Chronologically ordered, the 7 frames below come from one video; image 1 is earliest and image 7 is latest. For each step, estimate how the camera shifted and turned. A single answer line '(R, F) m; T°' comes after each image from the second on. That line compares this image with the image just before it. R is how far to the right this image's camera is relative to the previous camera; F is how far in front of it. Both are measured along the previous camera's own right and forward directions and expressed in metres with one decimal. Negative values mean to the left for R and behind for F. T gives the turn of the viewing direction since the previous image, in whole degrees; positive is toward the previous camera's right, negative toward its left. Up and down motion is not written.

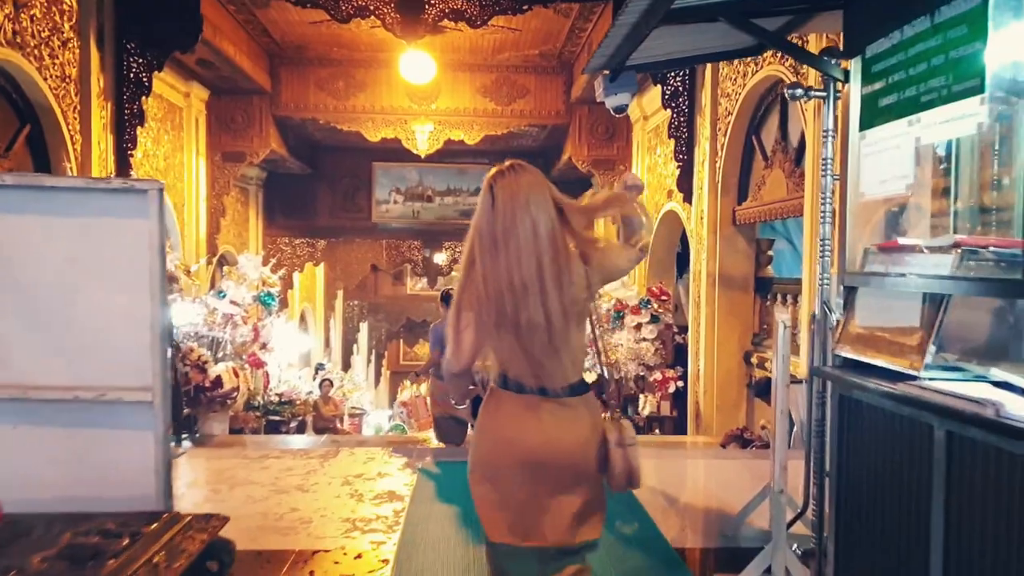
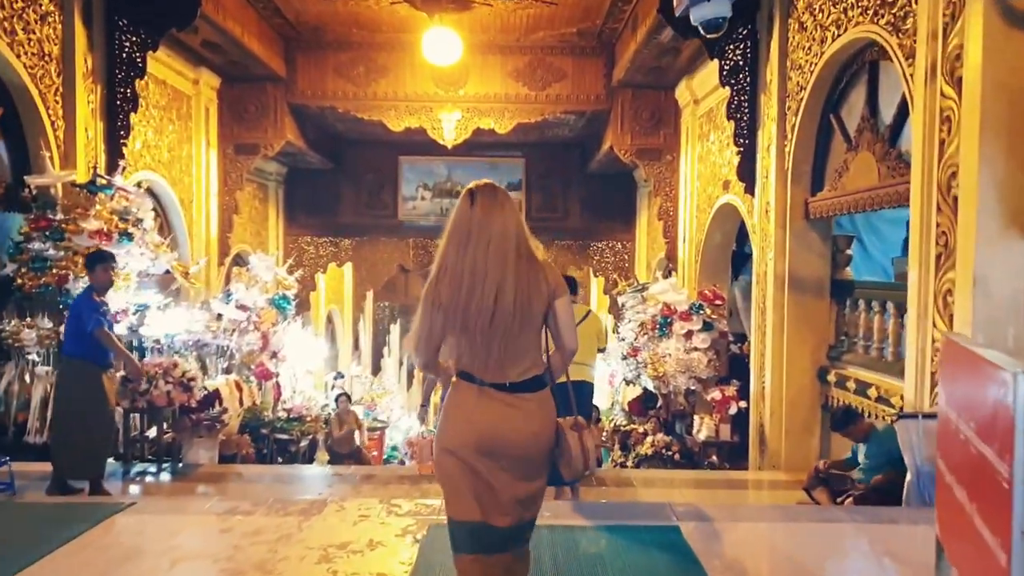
(0.0, +0.7) m; -3°
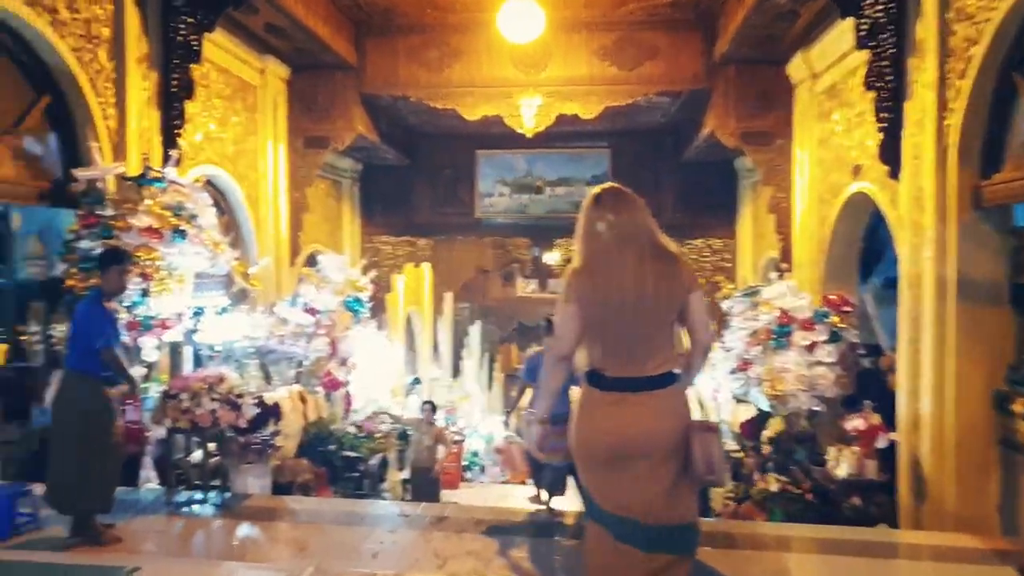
(-0.1, +0.7) m; -6°
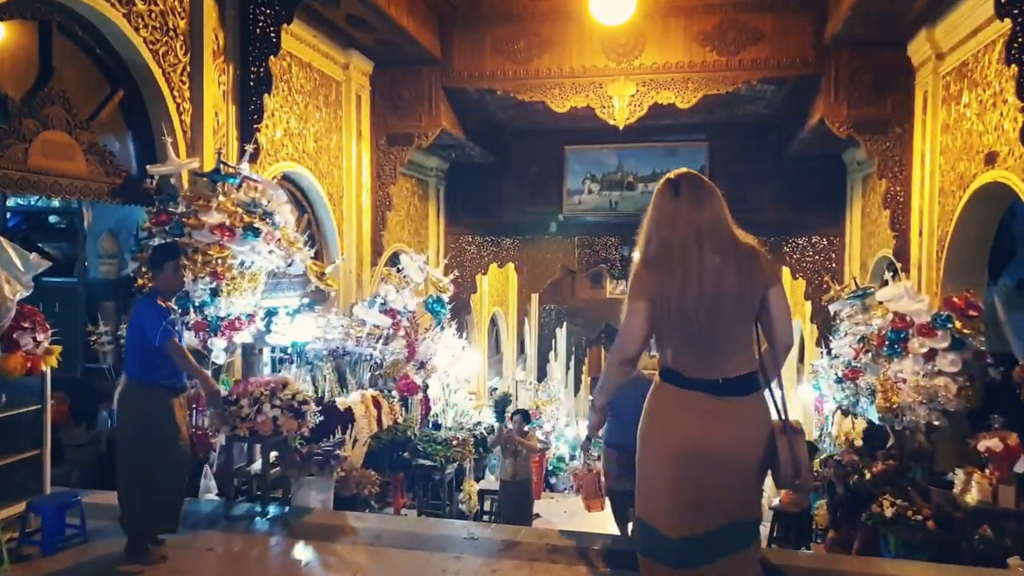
(0.0, +0.3) m; -7°
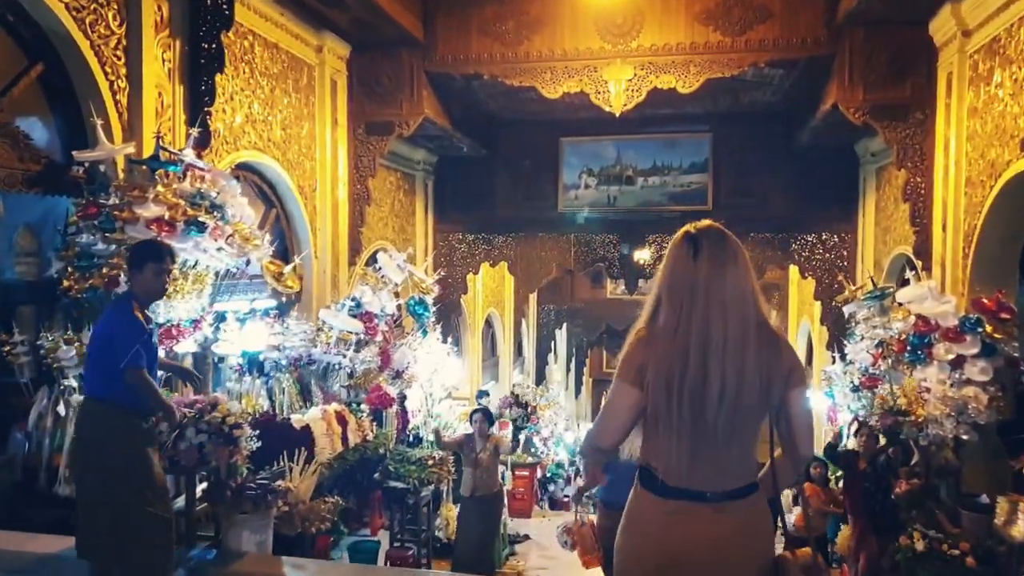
(+0.1, +0.5) m; 0°
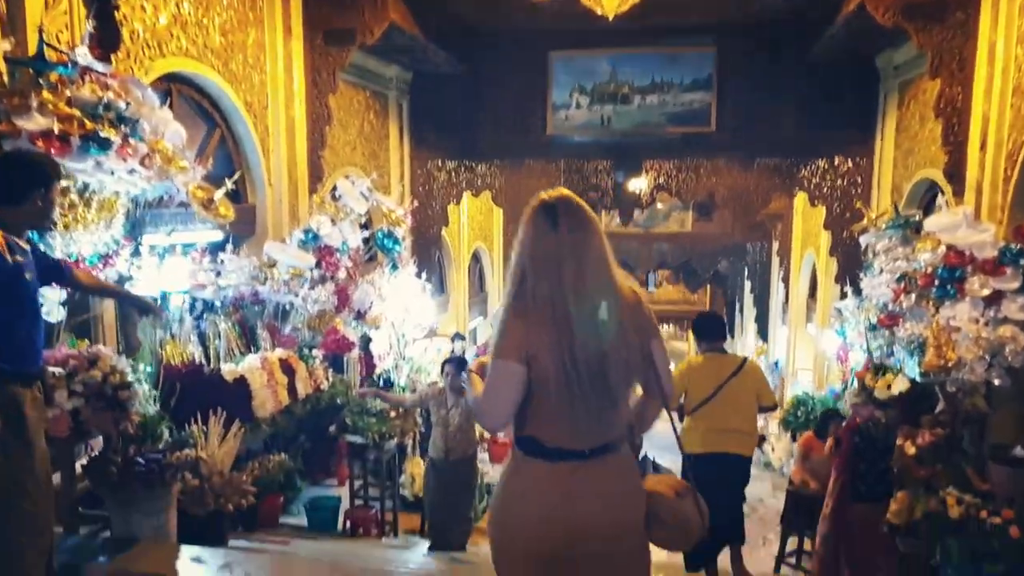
(+0.1, +0.6) m; 0°
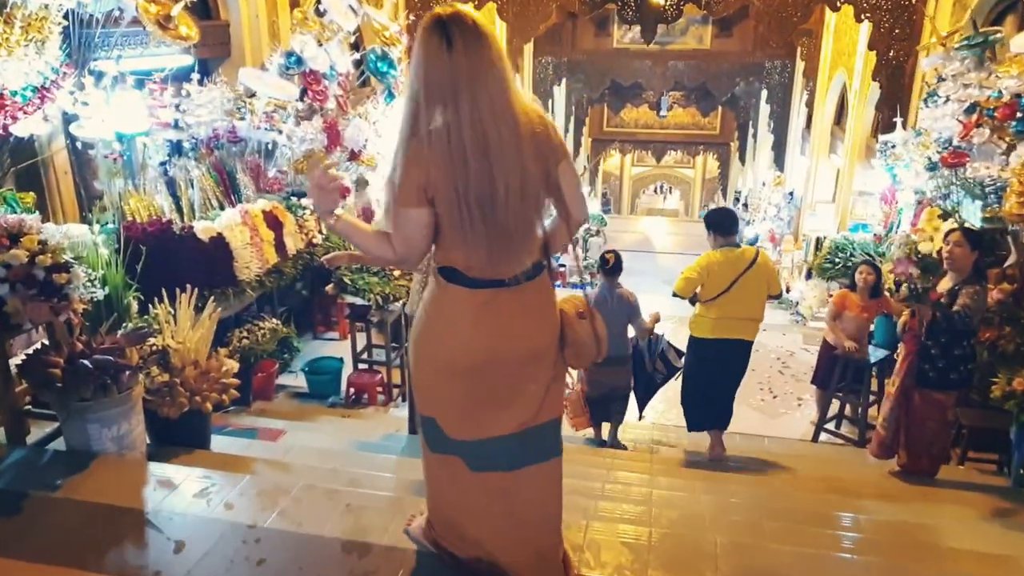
(-0.1, +0.5) m; 0°
